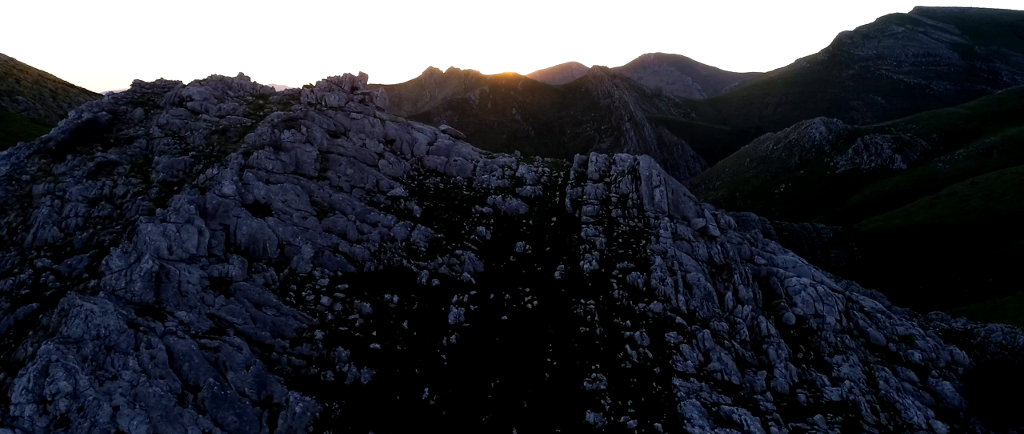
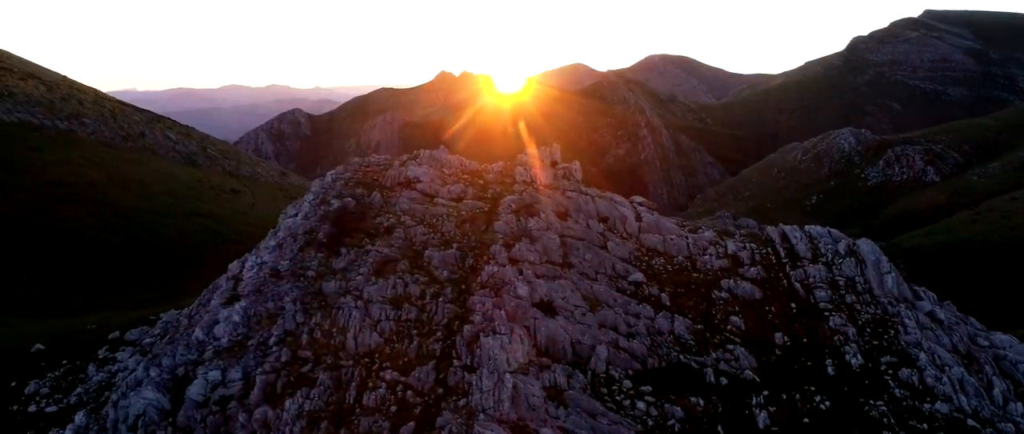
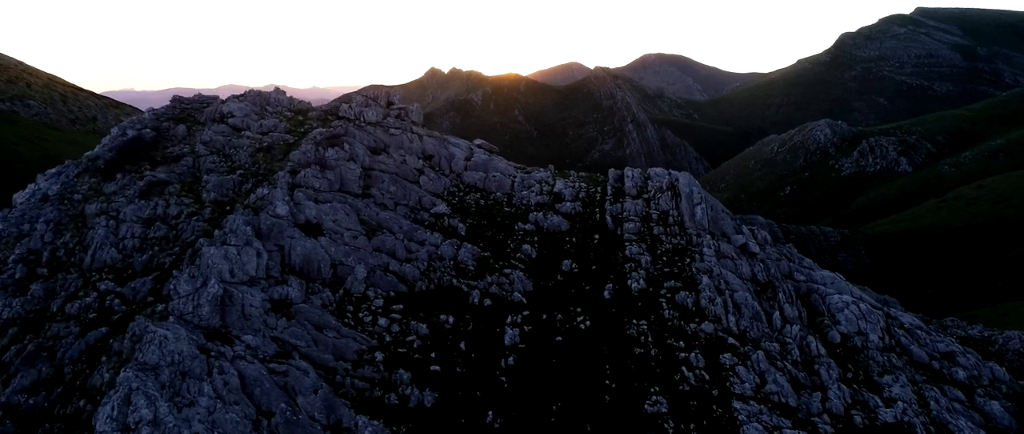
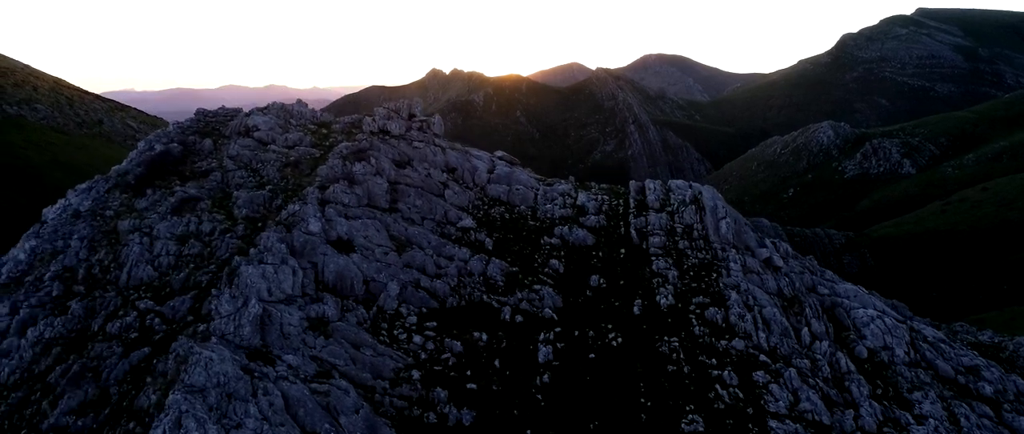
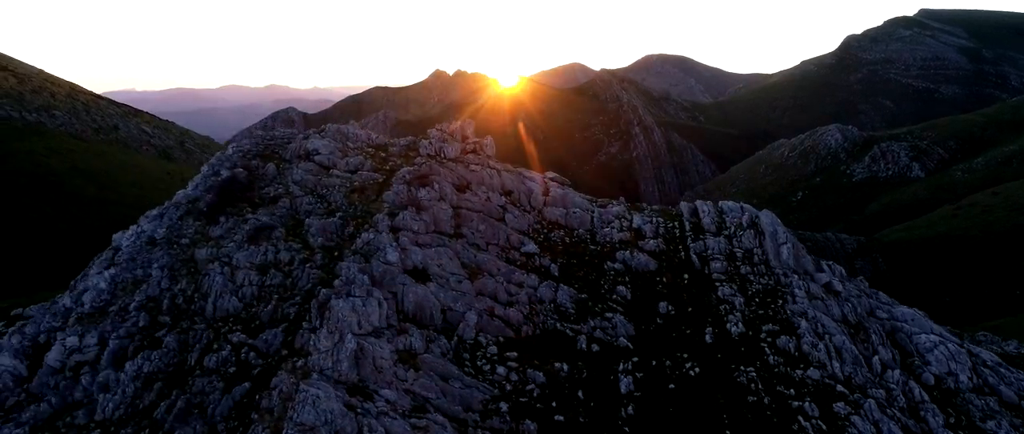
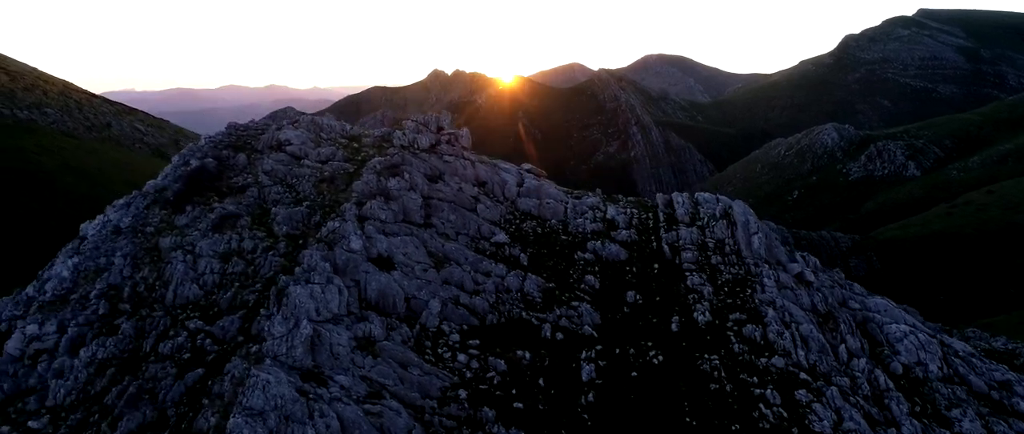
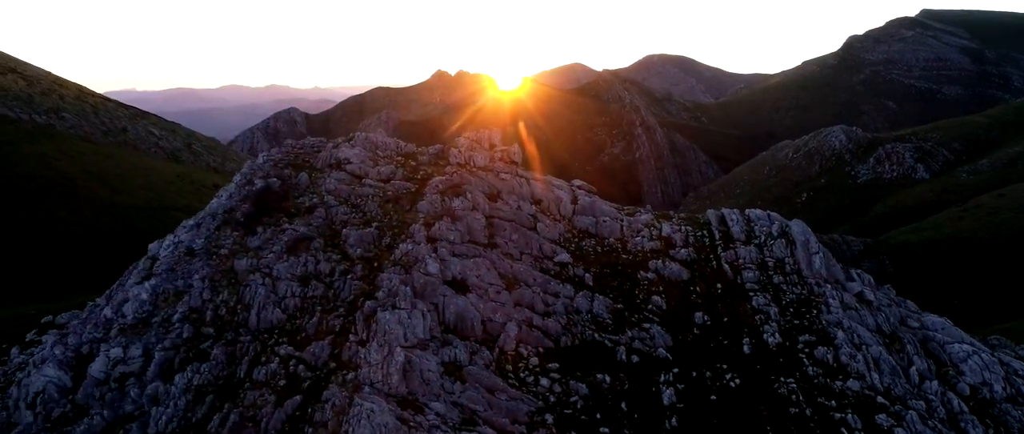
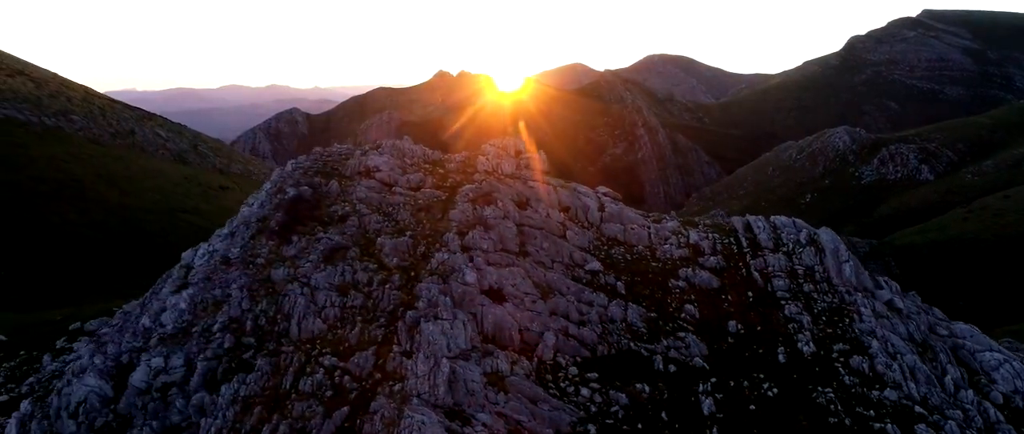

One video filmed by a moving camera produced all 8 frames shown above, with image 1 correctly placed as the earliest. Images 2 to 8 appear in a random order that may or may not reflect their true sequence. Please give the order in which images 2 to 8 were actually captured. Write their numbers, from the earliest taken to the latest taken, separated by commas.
3, 4, 6, 5, 7, 8, 2
